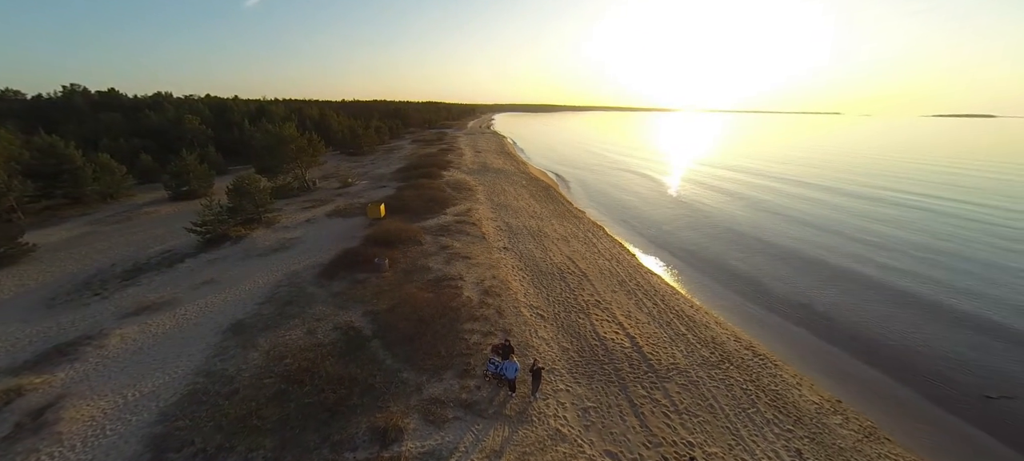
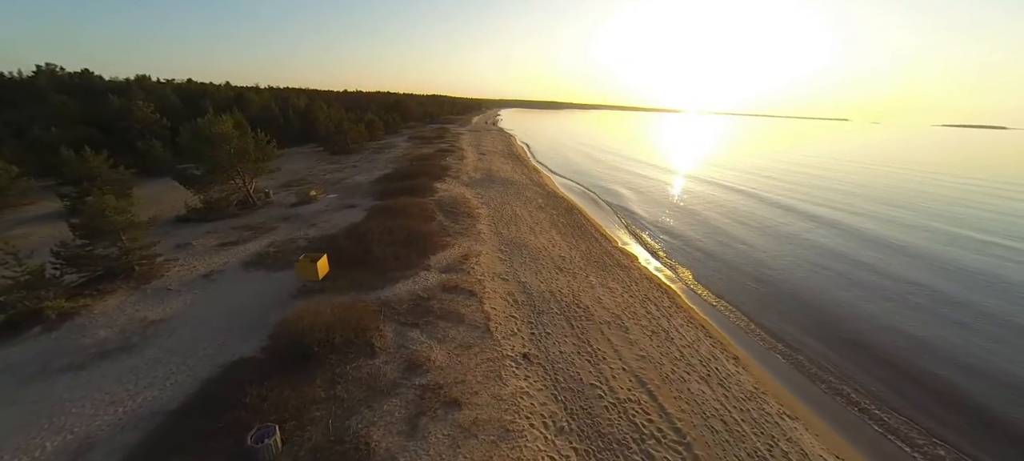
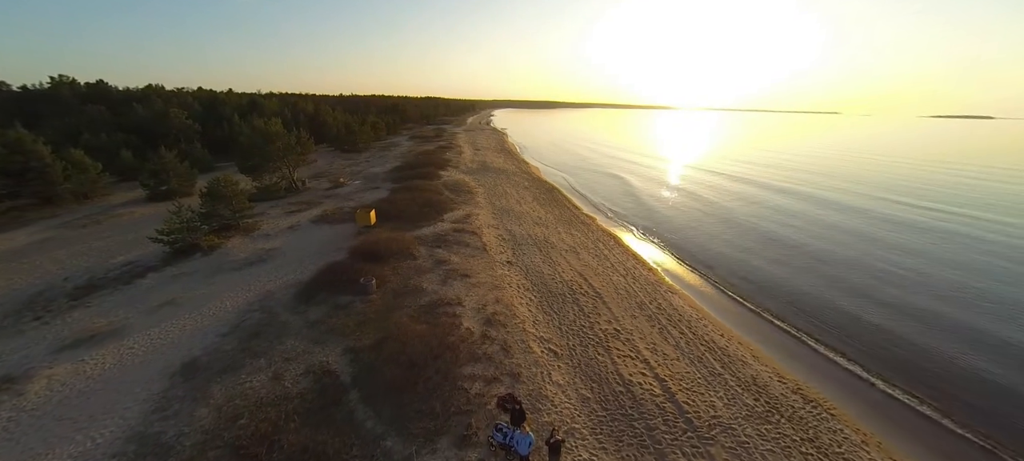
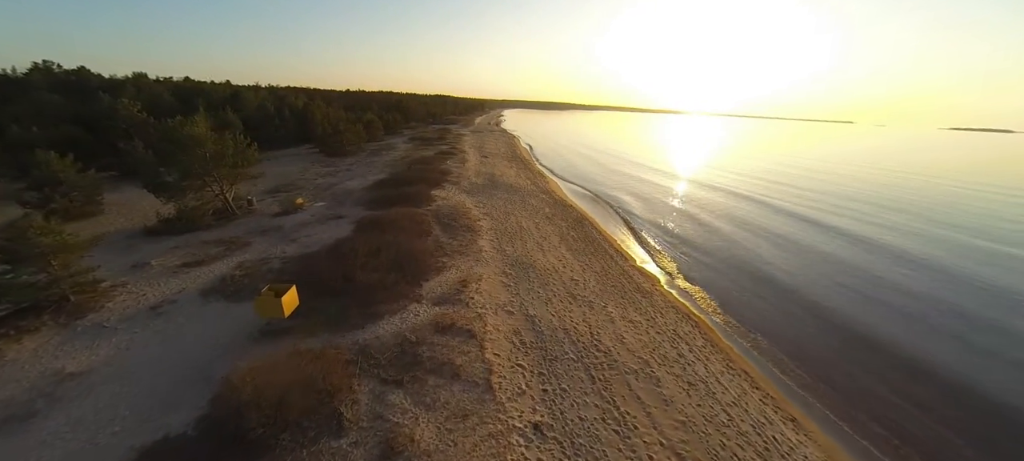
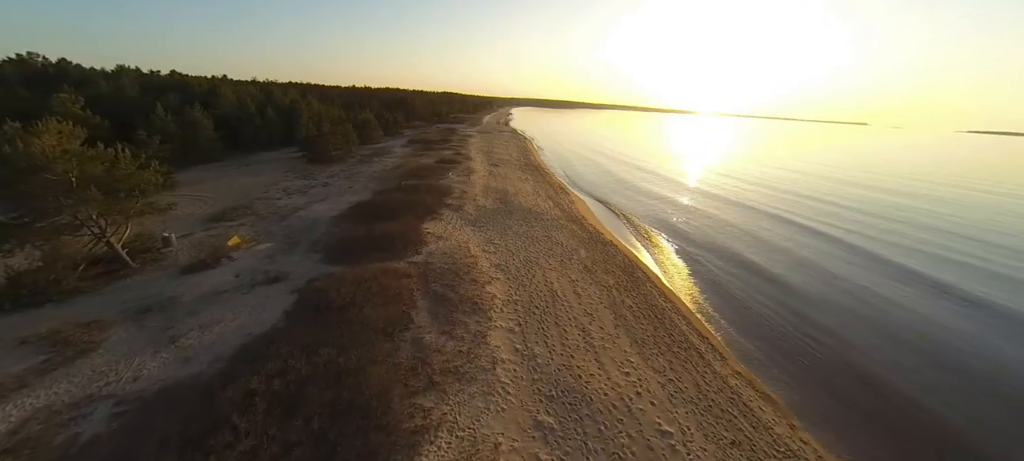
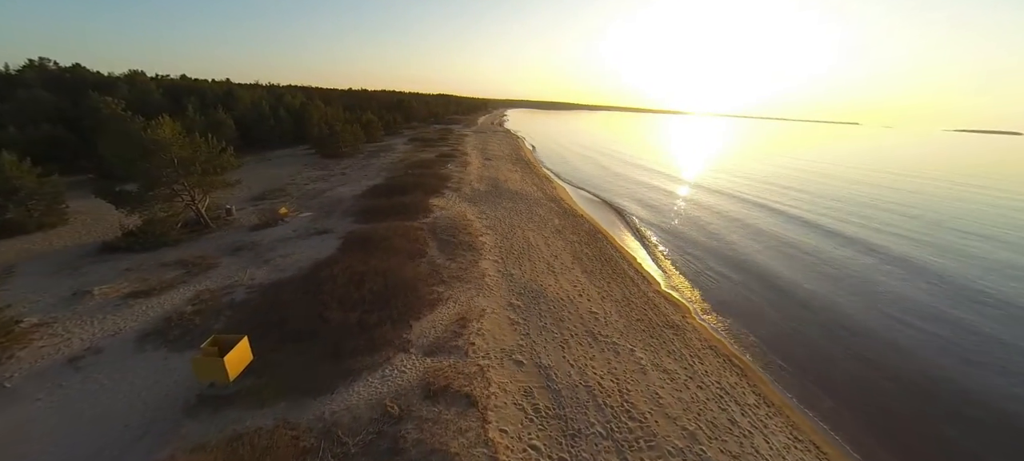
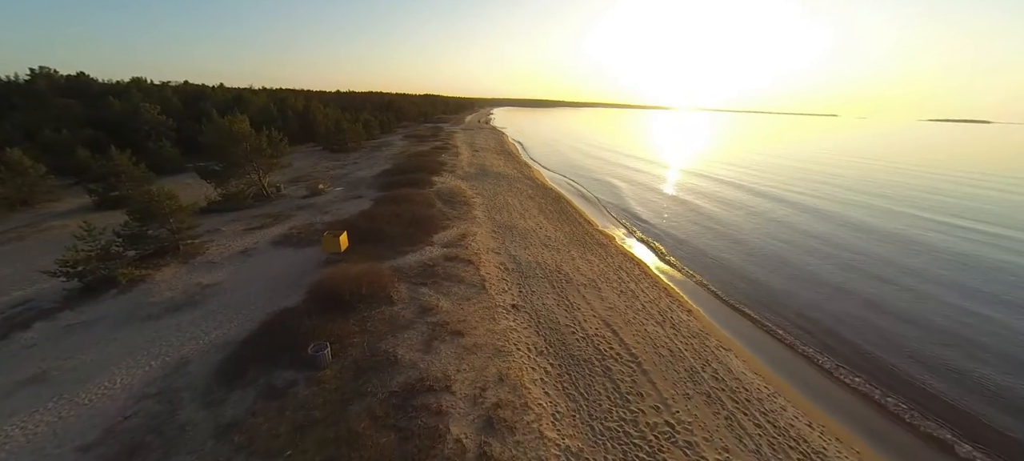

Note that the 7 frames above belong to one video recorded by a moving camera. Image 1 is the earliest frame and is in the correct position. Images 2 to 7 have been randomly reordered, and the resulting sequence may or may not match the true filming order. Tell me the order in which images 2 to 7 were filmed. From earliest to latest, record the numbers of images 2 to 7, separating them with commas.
3, 7, 2, 4, 6, 5
